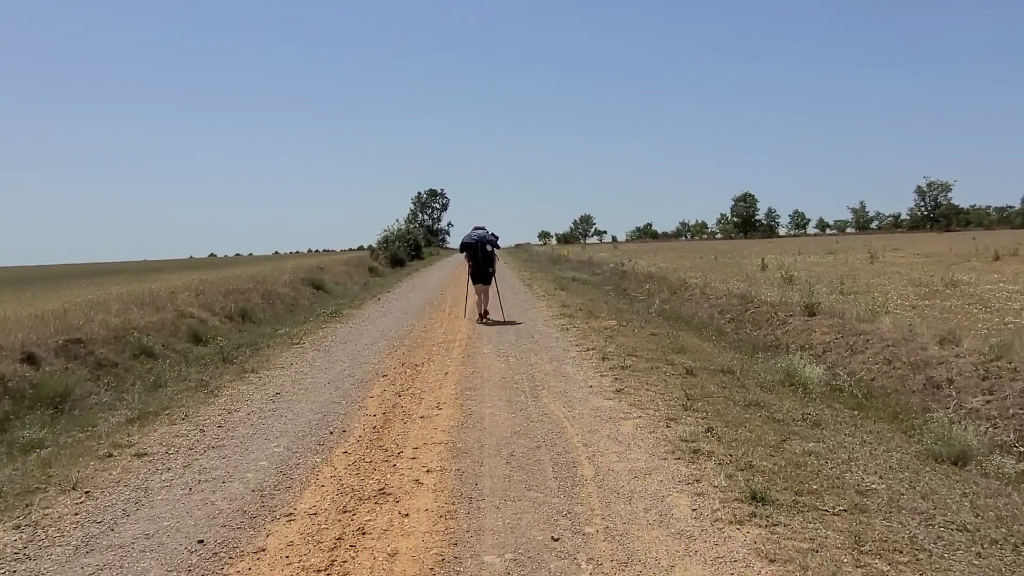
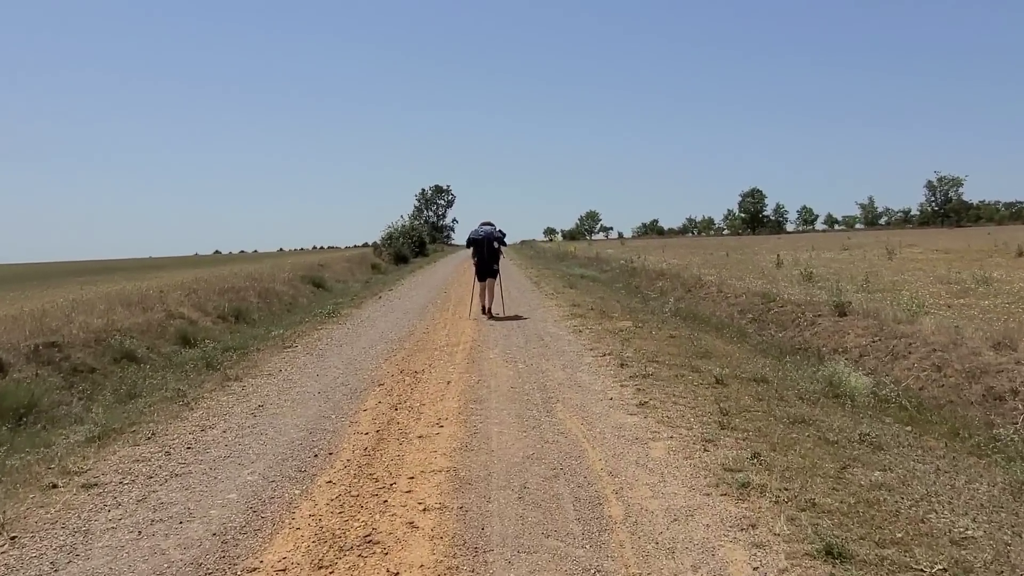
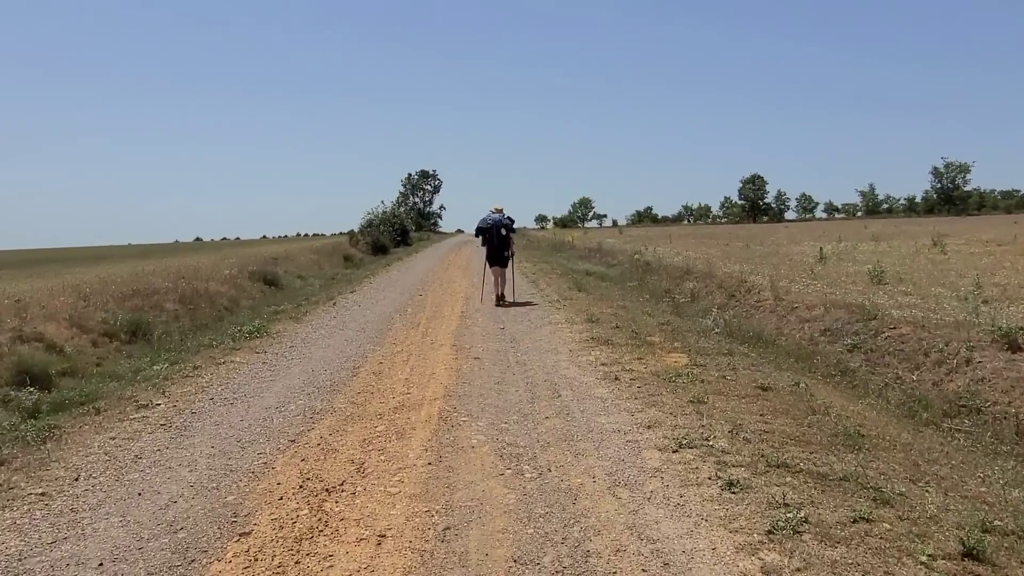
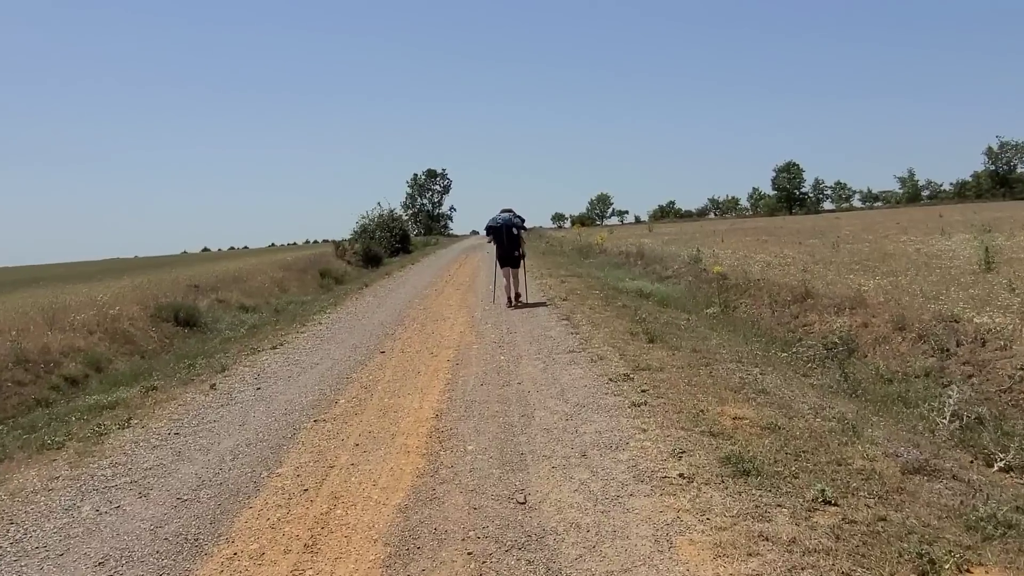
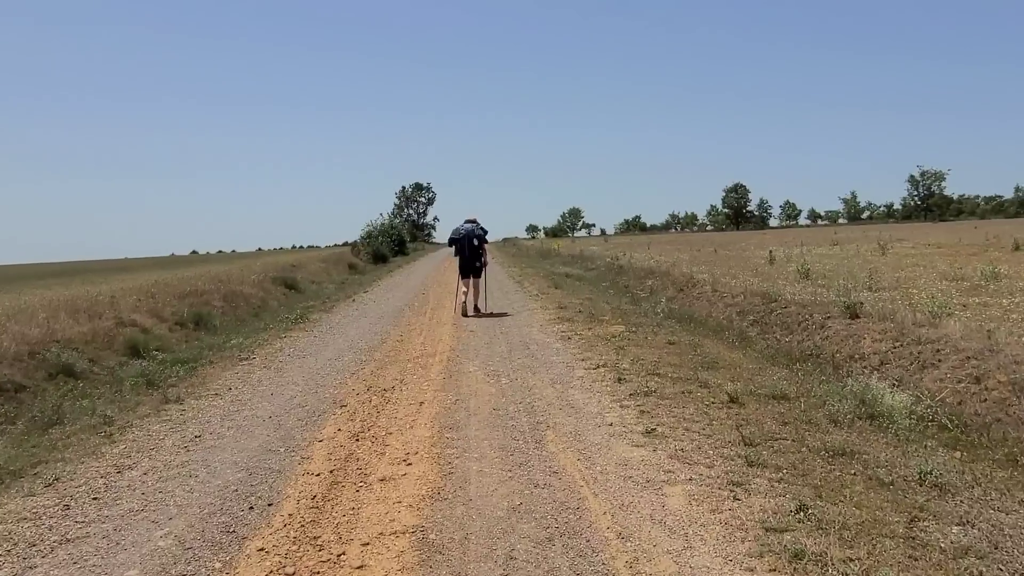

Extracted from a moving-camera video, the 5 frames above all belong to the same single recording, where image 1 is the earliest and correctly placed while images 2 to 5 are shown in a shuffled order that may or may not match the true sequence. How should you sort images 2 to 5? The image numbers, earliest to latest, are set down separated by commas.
2, 5, 3, 4
